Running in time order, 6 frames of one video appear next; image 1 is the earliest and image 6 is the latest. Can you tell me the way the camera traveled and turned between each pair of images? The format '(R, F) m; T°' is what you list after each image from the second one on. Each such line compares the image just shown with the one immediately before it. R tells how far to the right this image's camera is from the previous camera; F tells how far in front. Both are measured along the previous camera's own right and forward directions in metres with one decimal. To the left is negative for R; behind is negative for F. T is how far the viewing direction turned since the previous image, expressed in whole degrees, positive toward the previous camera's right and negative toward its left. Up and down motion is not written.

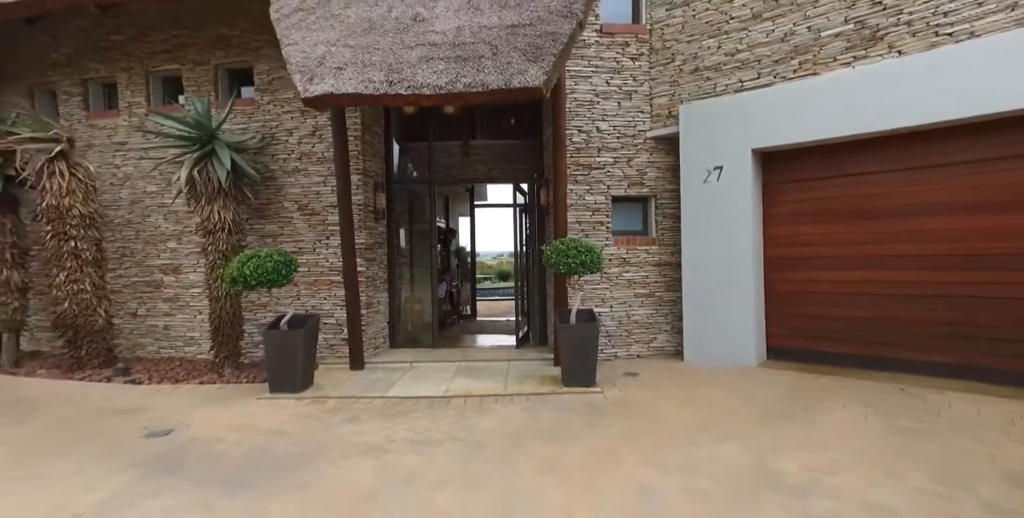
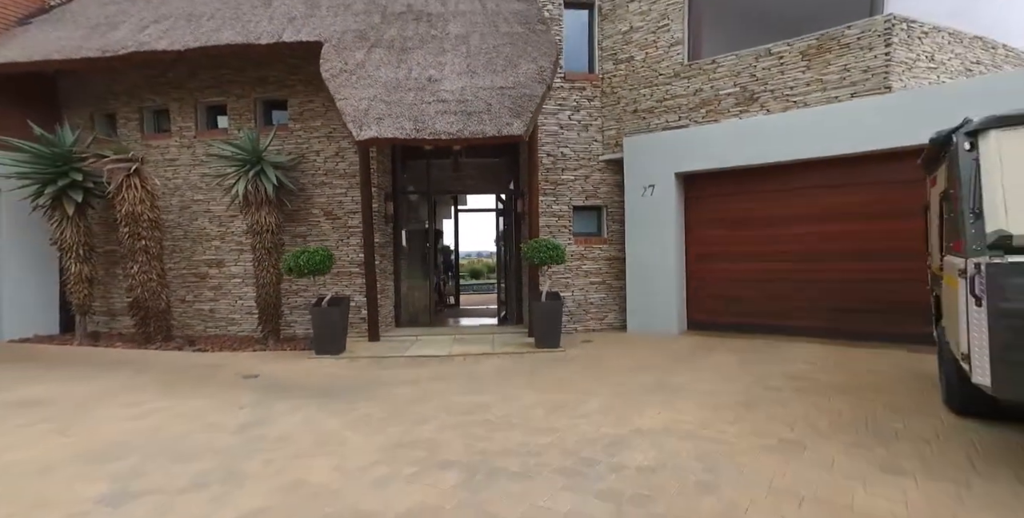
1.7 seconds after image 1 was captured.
(-0.3, -2.2) m; +3°
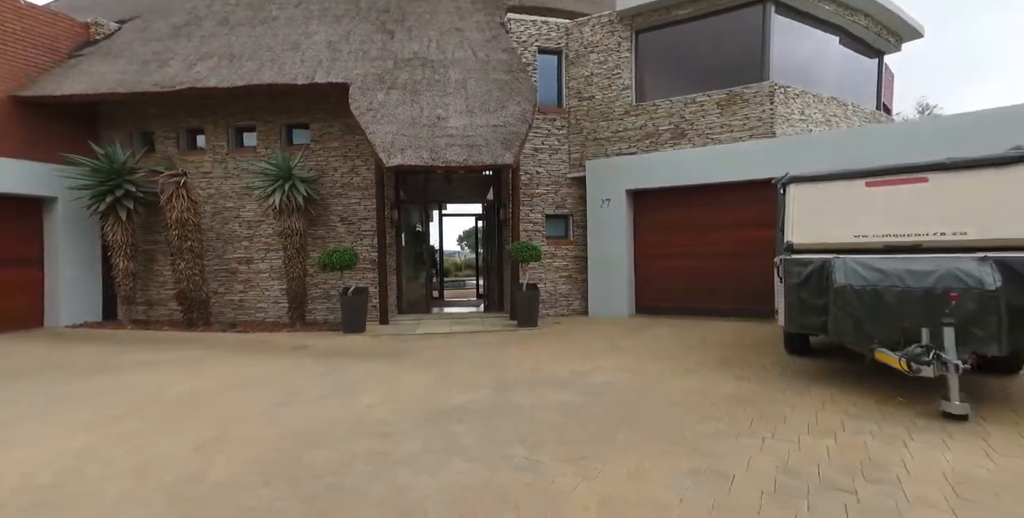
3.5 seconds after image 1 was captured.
(-0.6, -2.3) m; +4°
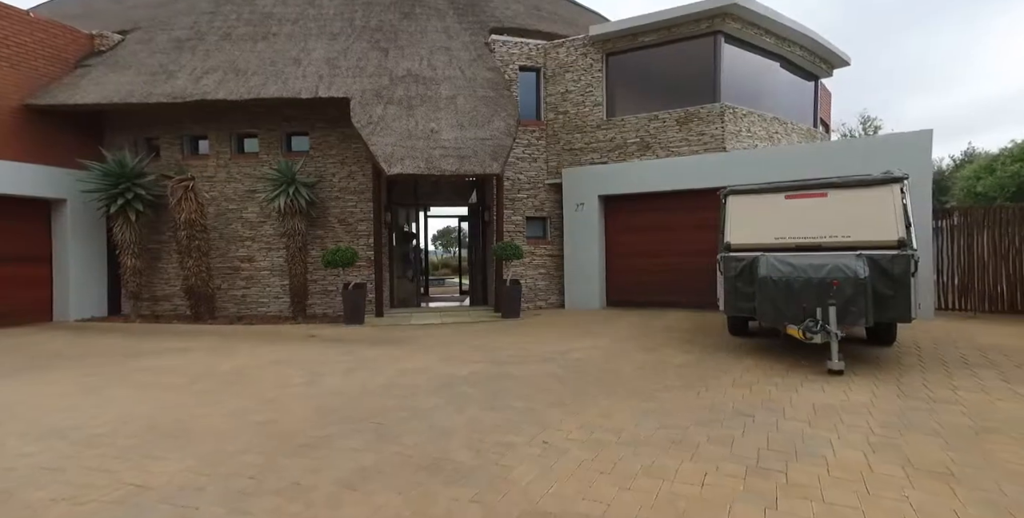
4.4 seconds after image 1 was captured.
(-0.3, -1.3) m; +3°
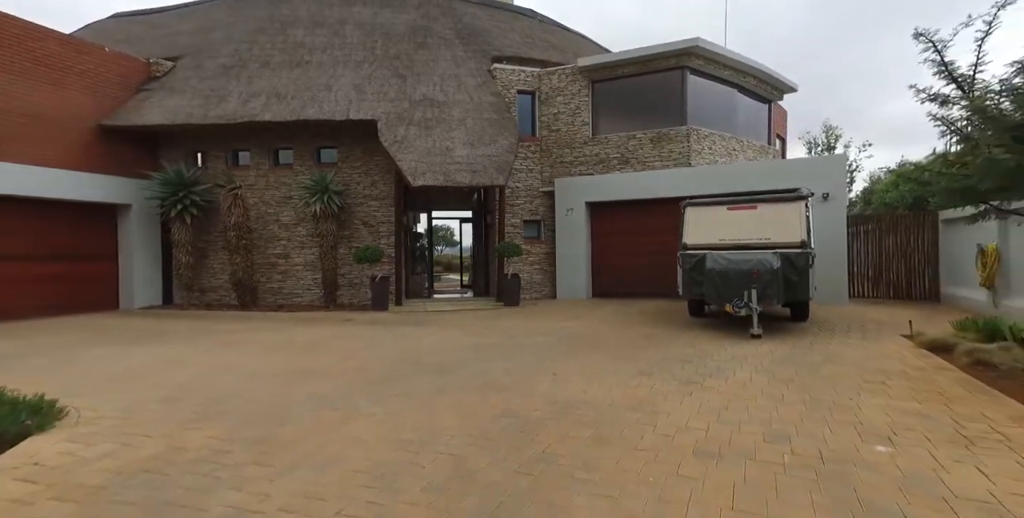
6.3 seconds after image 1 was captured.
(-0.4, -2.2) m; +2°
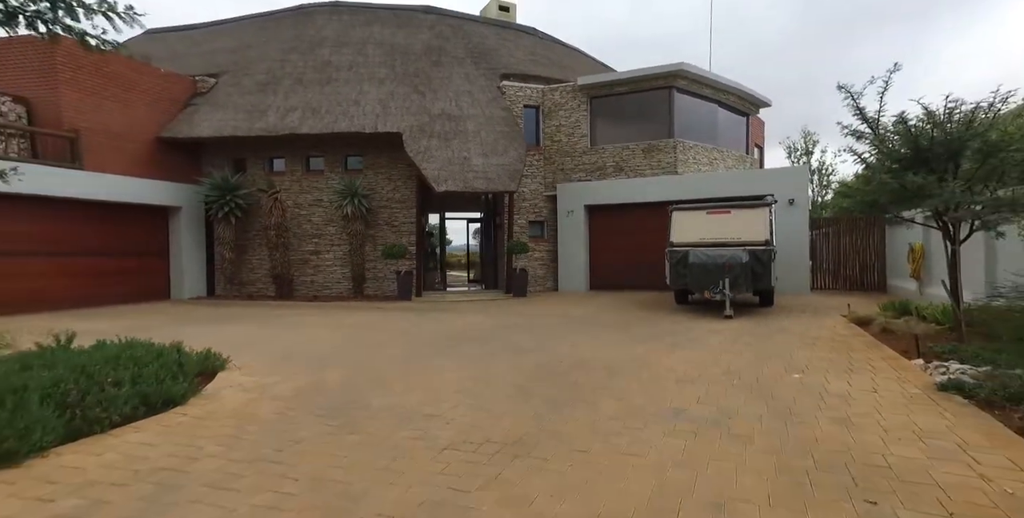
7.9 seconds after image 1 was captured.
(-0.5, -1.8) m; +1°
